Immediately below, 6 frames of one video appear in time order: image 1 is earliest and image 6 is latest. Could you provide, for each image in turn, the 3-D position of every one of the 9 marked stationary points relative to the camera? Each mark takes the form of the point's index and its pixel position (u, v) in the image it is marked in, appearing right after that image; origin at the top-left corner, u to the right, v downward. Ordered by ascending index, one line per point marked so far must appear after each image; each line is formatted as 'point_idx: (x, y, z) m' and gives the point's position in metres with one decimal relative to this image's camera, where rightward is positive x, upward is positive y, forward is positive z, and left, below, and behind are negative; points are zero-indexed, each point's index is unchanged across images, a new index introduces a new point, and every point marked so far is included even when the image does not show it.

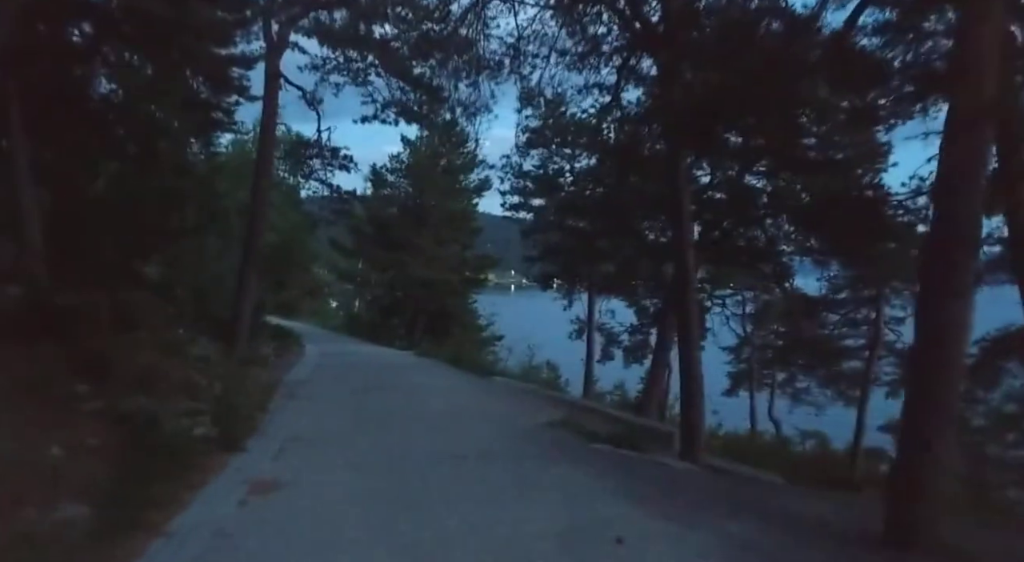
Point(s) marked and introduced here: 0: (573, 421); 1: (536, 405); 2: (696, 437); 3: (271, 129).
0: (+0.9, -2.1, +9.8) m
1: (+0.5, -2.3, +11.6) m
2: (+2.6, -2.2, +9.1) m
3: (-6.4, +4.1, +16.8) m
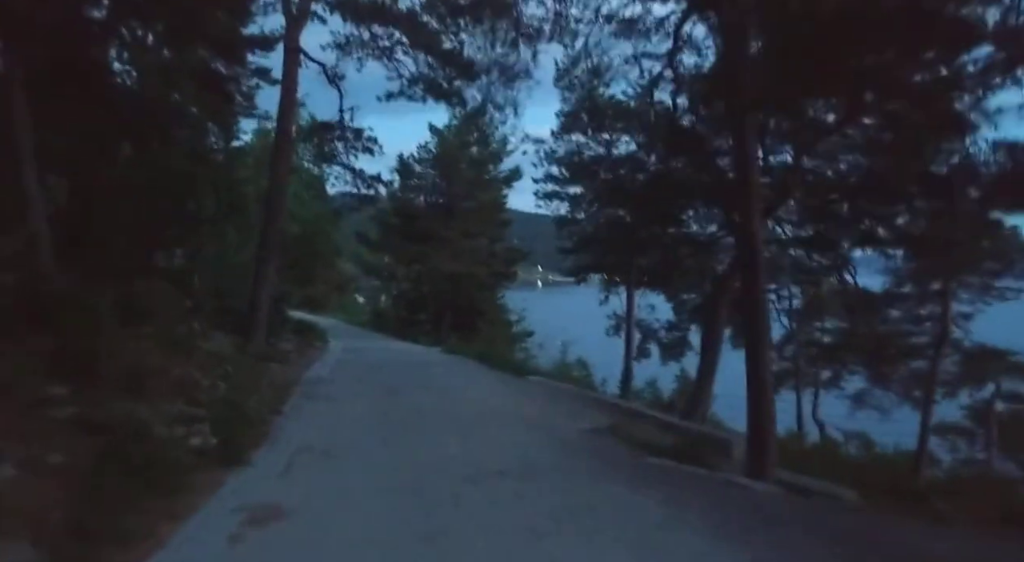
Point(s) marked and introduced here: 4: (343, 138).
0: (+1.5, -2.0, +8.7) m
1: (+1.1, -2.1, +10.5) m
2: (+3.2, -2.1, +8.0) m
3: (-5.5, +4.3, +15.9) m
4: (-4.5, +3.8, +16.3) m
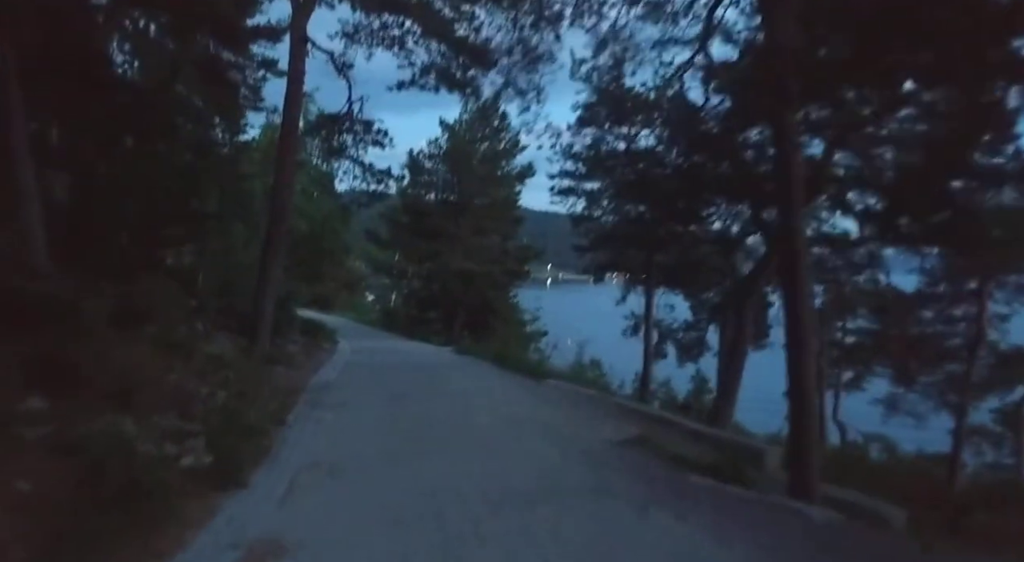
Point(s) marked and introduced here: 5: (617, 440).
0: (+1.7, -2.0, +8.1) m
1: (+1.4, -2.1, +9.9) m
2: (+3.4, -2.1, +7.3) m
3: (-5.2, +4.3, +15.4) m
4: (-4.1, +3.8, +15.8) m
5: (+1.3, -2.0, +8.0) m
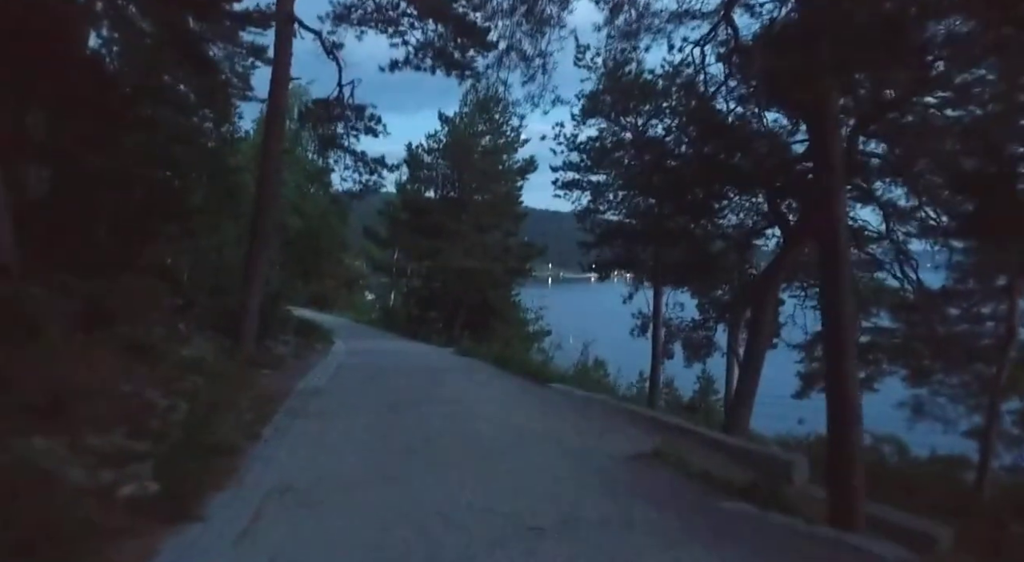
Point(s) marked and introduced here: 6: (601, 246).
0: (+1.8, -1.9, +7.3) m
1: (+1.5, -2.1, +9.1) m
2: (+3.5, -2.1, +6.5) m
3: (-5.1, +4.3, +14.6) m
4: (-4.1, +3.9, +15.0) m
5: (+1.3, -2.0, +7.2) m
6: (+2.7, +1.1, +19.5) m
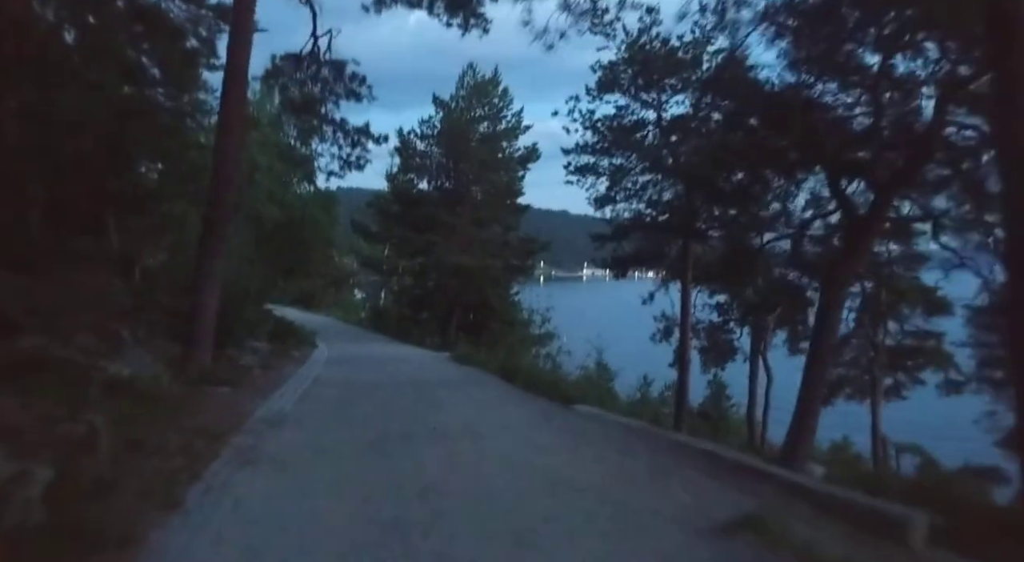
0: (+2.0, -1.9, +5.2) m
1: (+1.7, -2.0, +7.0) m
2: (+3.7, -2.0, +4.5) m
3: (-4.9, +4.4, +12.4) m
4: (-3.9, +3.9, +12.8) m
5: (+1.6, -1.9, +5.2) m
6: (+2.8, +1.1, +17.4) m
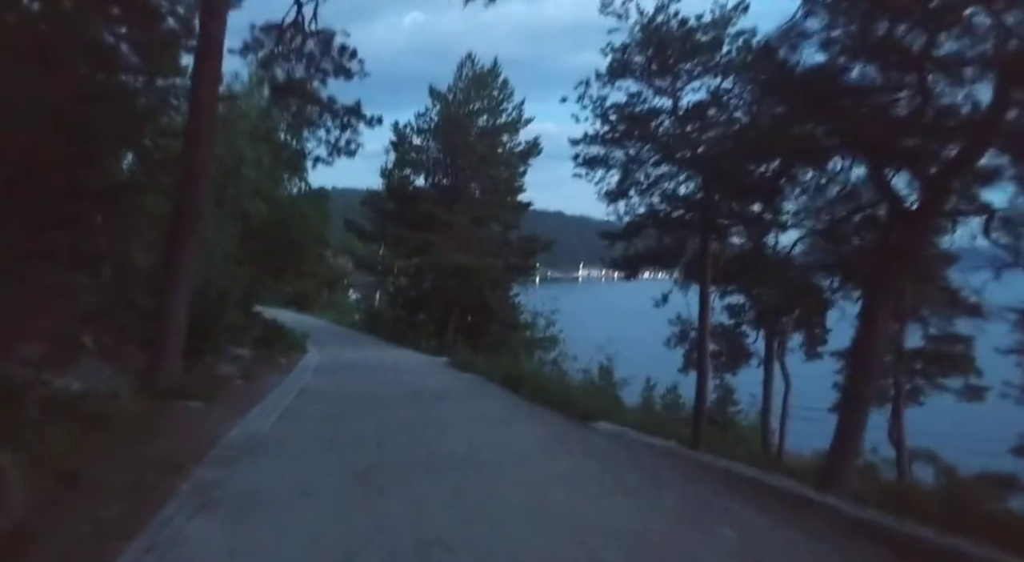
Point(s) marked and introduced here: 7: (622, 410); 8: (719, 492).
0: (+2.2, -1.9, +4.1) m
1: (+1.8, -2.0, +5.9) m
2: (+3.9, -2.0, +3.4) m
3: (-4.8, +4.4, +11.3) m
4: (-3.8, +3.9, +11.7) m
5: (+1.8, -1.9, +4.1) m
6: (+2.9, +1.1, +16.4) m
7: (+2.8, -3.0, +15.2) m
8: (+2.2, -2.2, +7.0) m
